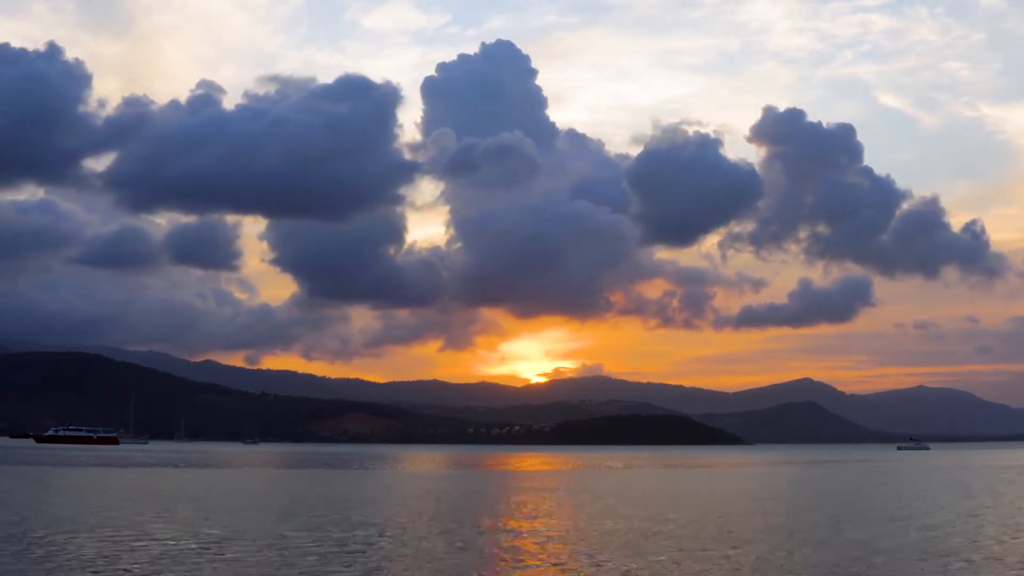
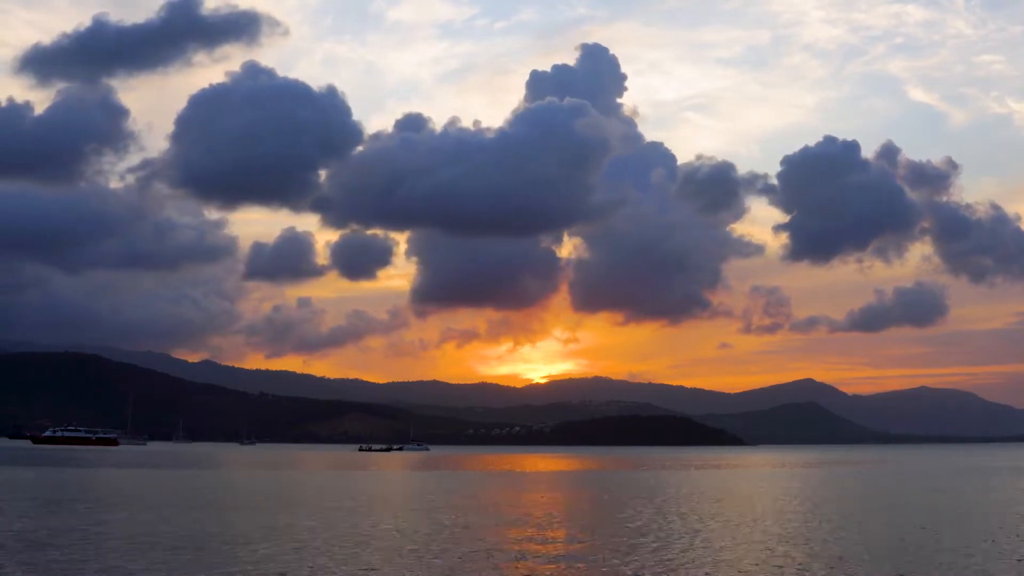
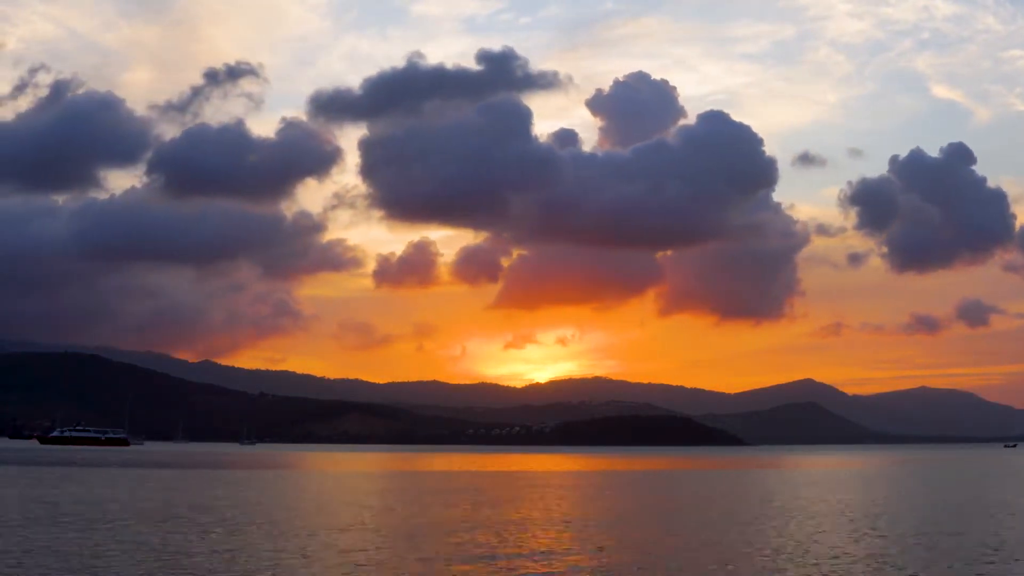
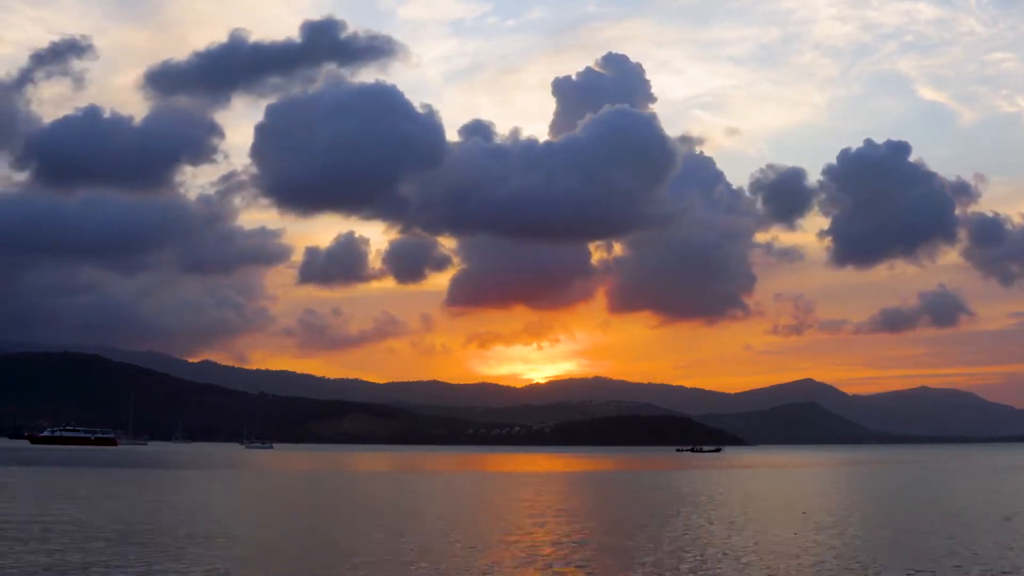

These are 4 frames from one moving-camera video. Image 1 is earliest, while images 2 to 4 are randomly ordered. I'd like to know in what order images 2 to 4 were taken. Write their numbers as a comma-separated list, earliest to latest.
2, 4, 3
